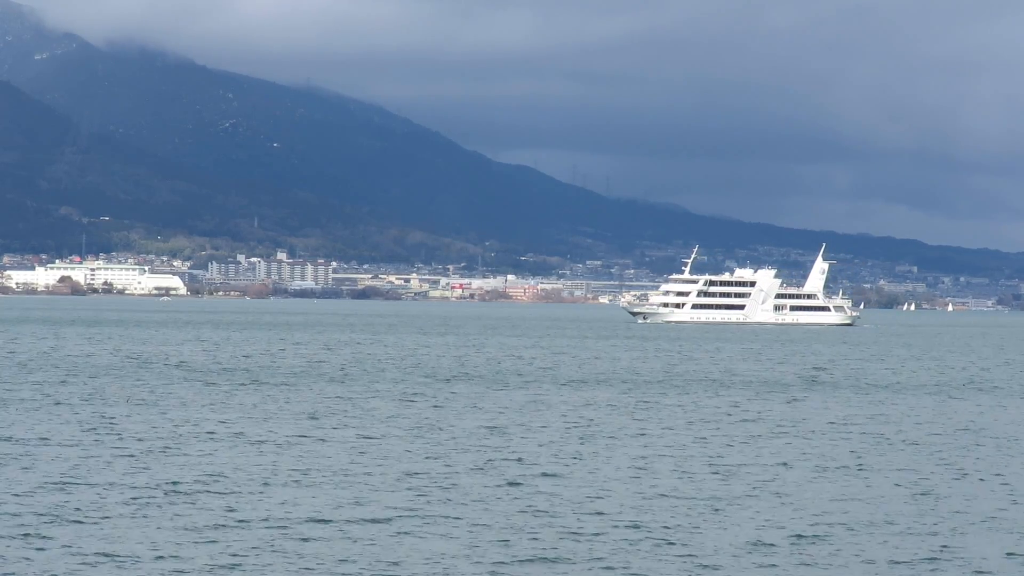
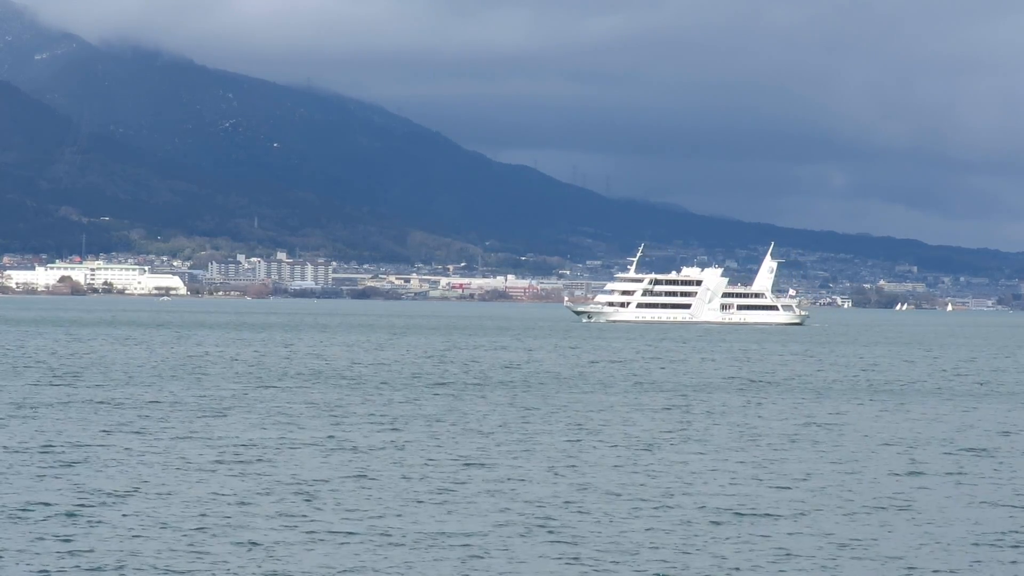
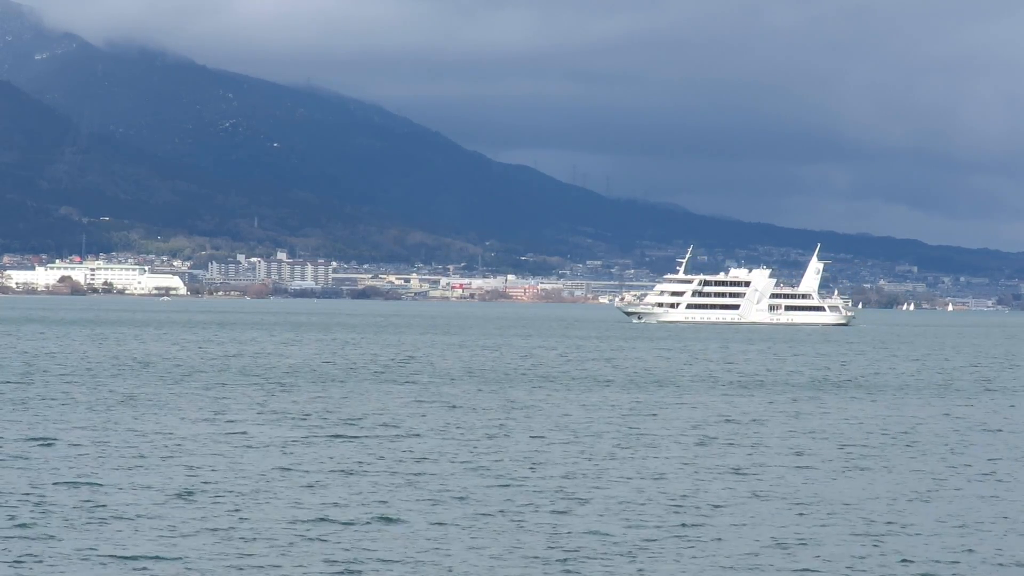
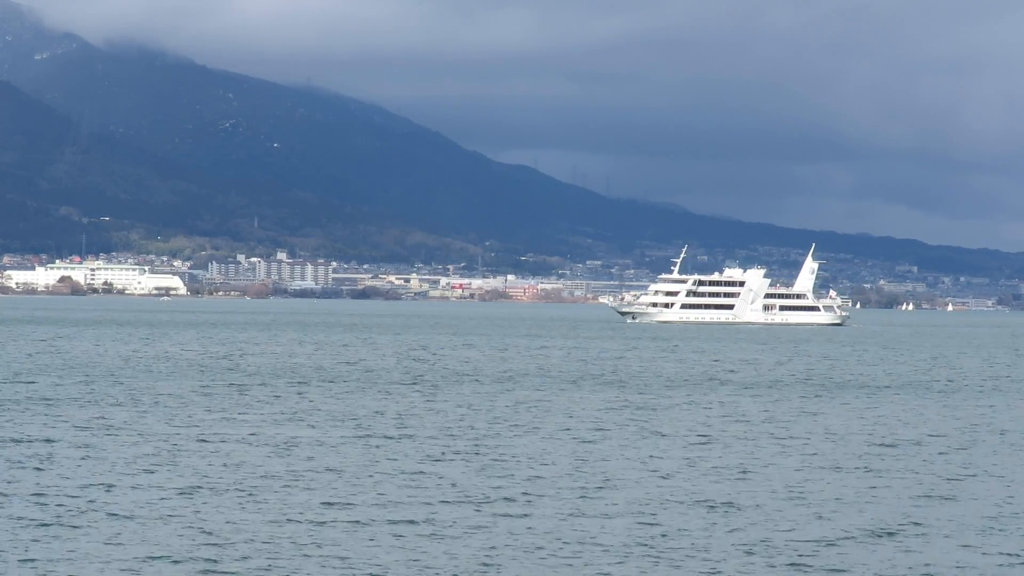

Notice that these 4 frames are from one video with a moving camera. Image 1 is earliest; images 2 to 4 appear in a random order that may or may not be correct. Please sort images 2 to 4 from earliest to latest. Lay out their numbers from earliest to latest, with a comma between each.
3, 4, 2
